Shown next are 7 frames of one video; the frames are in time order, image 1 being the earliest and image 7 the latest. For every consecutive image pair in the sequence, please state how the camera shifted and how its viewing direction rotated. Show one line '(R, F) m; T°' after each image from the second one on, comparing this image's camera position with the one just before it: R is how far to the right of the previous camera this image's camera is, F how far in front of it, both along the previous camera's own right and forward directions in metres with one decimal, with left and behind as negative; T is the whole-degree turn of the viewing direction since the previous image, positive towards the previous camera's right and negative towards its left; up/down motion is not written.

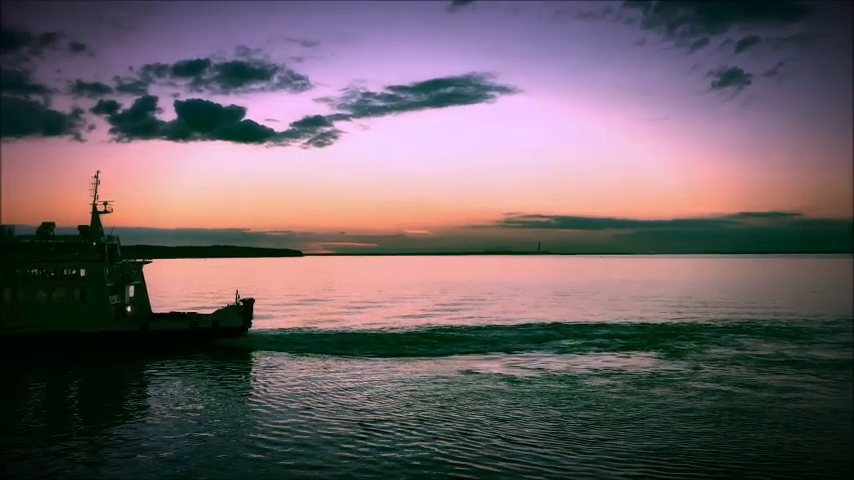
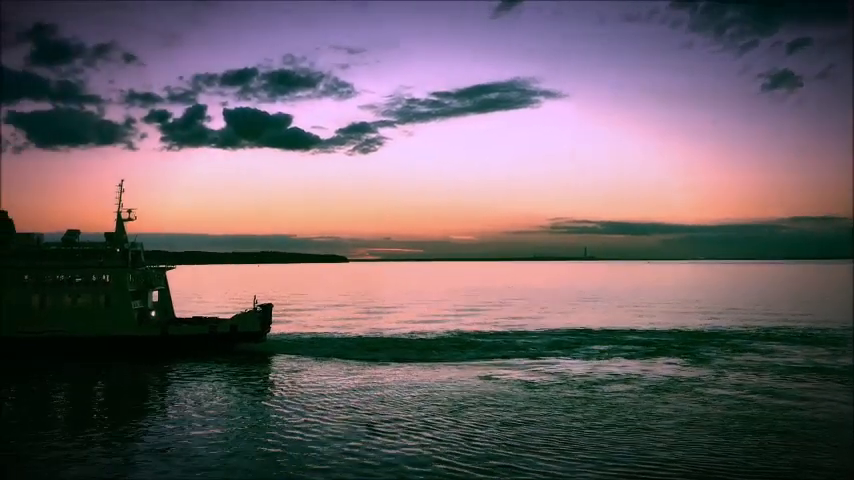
(+0.8, -0.3) m; -3°
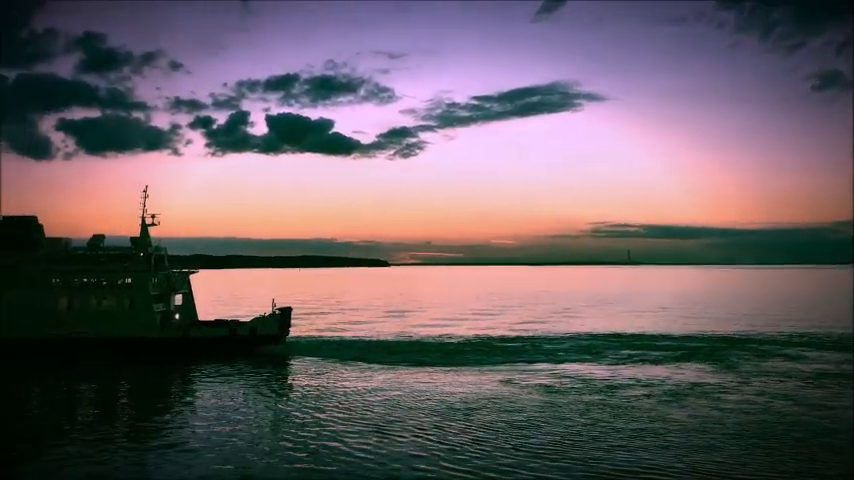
(+0.7, -0.3) m; -3°
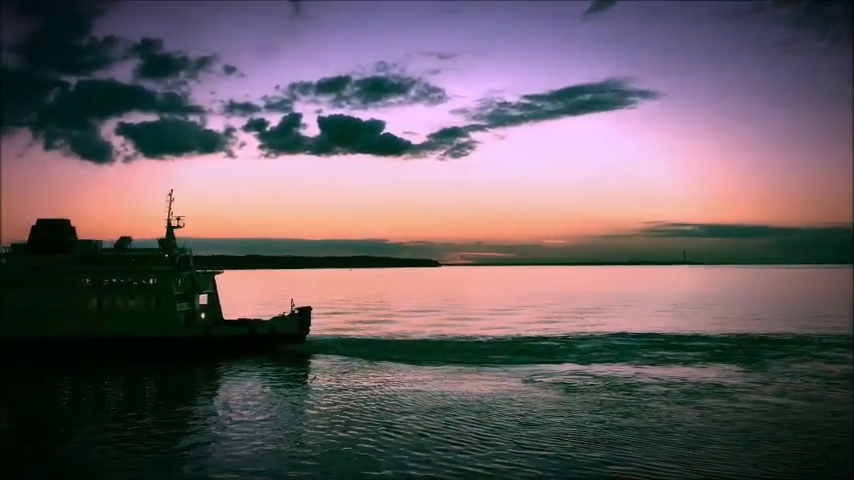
(+1.0, -0.5) m; -3°
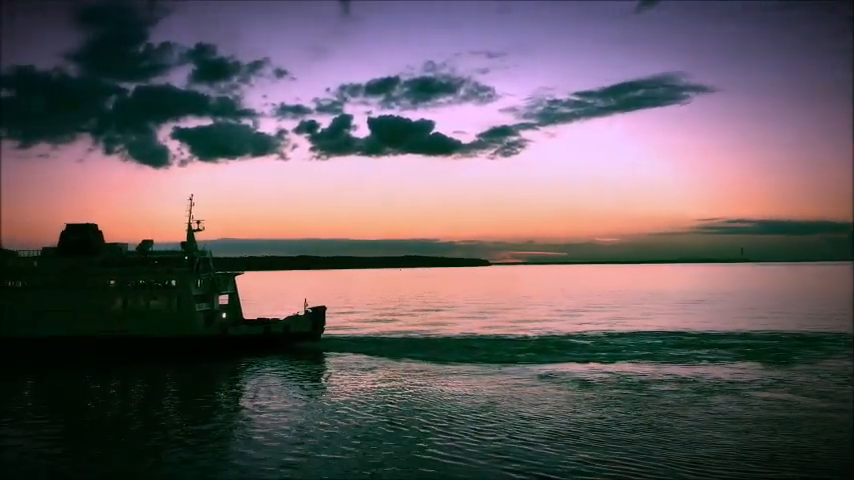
(+1.2, -0.8) m; -3°
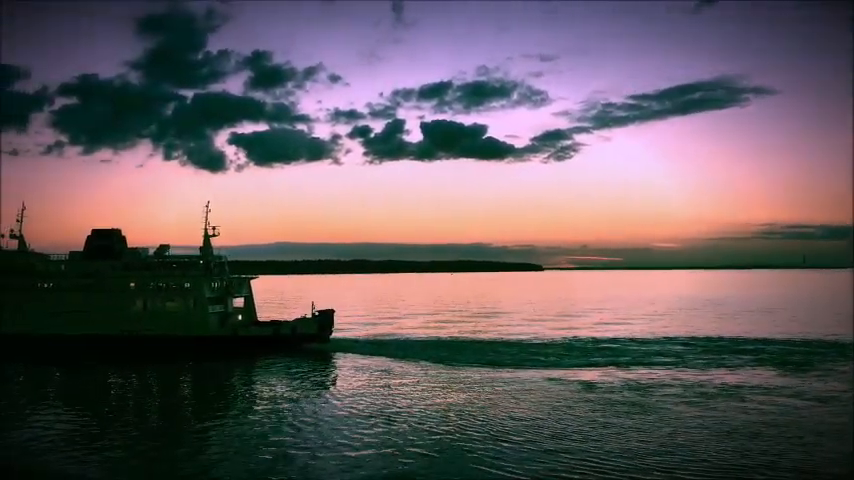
(+1.6, -1.1) m; -3°
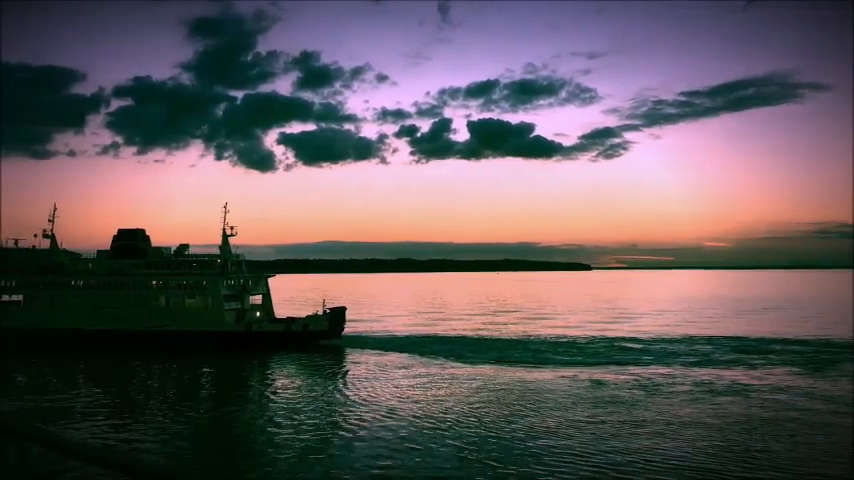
(+1.2, -1.0) m; -2°
